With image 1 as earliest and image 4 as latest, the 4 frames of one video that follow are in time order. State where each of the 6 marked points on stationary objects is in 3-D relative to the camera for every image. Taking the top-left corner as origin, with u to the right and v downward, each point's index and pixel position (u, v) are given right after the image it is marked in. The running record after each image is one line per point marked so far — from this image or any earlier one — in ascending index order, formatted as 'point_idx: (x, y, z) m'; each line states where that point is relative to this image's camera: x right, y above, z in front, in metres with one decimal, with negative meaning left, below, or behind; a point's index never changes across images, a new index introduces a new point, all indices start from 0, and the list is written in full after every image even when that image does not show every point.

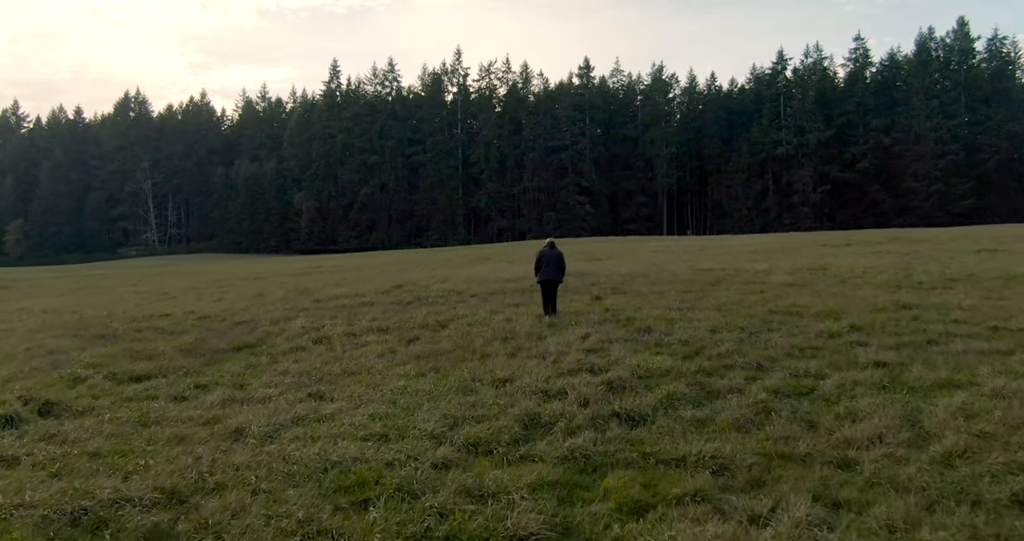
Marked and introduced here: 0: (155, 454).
0: (-2.9, -1.5, +7.4) m
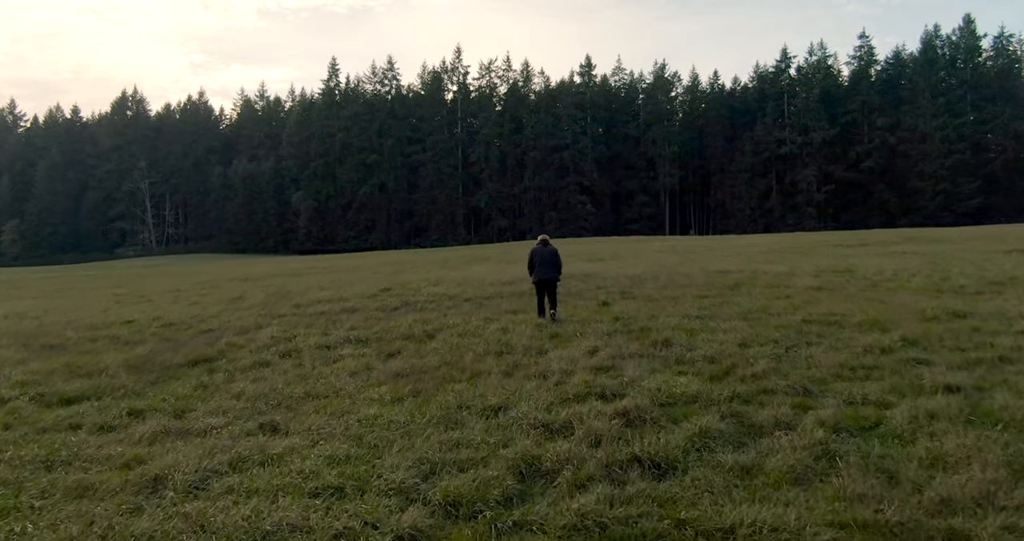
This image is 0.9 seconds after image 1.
0: (-3.0, -1.5, +5.7) m
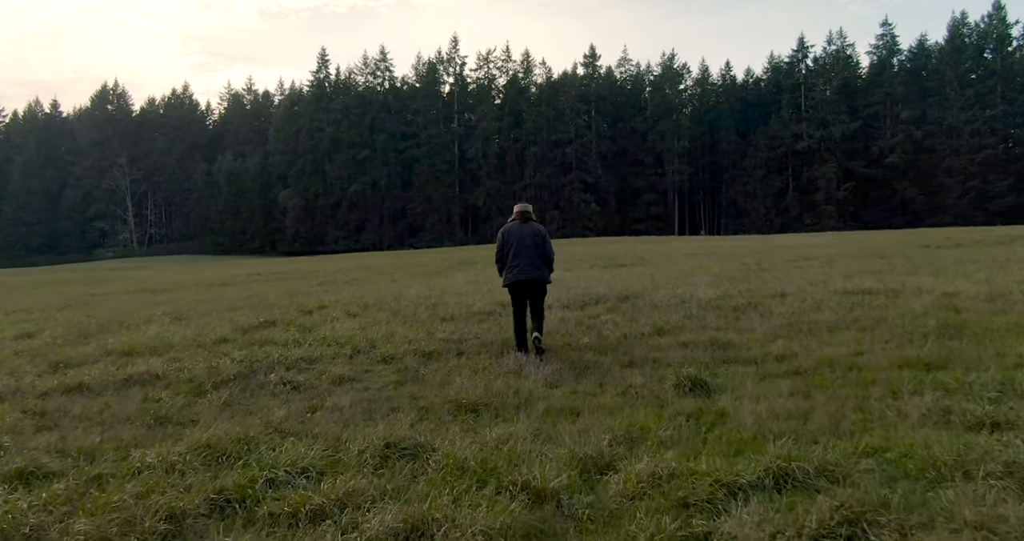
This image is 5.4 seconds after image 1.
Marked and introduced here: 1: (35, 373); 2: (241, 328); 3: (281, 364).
0: (-3.2, -1.8, -3.0) m
1: (-4.5, -0.9, +8.6) m
2: (-3.2, -0.7, +10.6) m
3: (-2.0, -0.8, +7.9) m
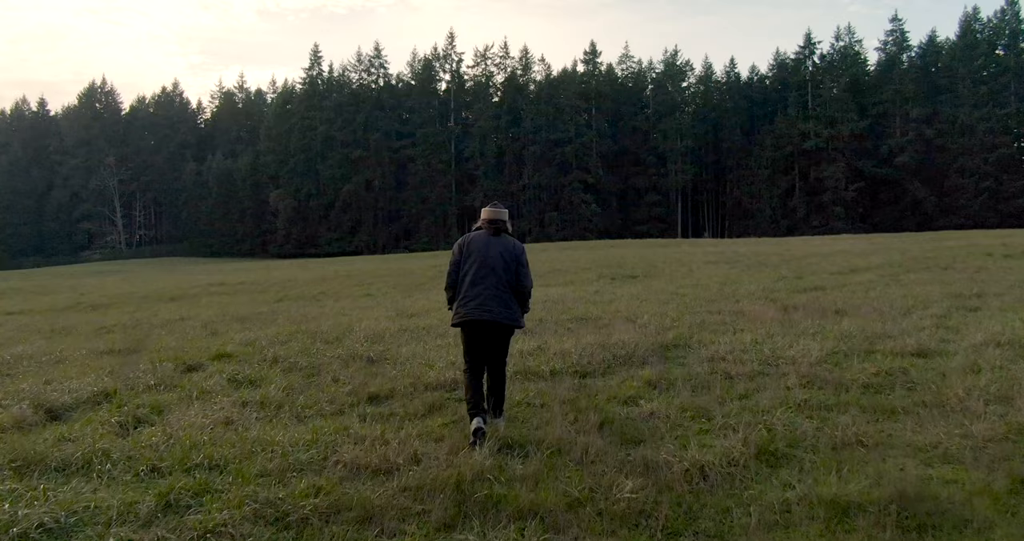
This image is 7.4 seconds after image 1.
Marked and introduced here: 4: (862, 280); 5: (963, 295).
0: (-3.4, -2.1, -7.2) m
1: (-4.7, -1.3, +4.4) m
2: (-3.3, -1.0, +6.4) m
3: (-2.2, -1.1, +3.7) m
4: (+6.7, -0.2, +17.5) m
5: (+6.2, -0.3, +12.6) m
